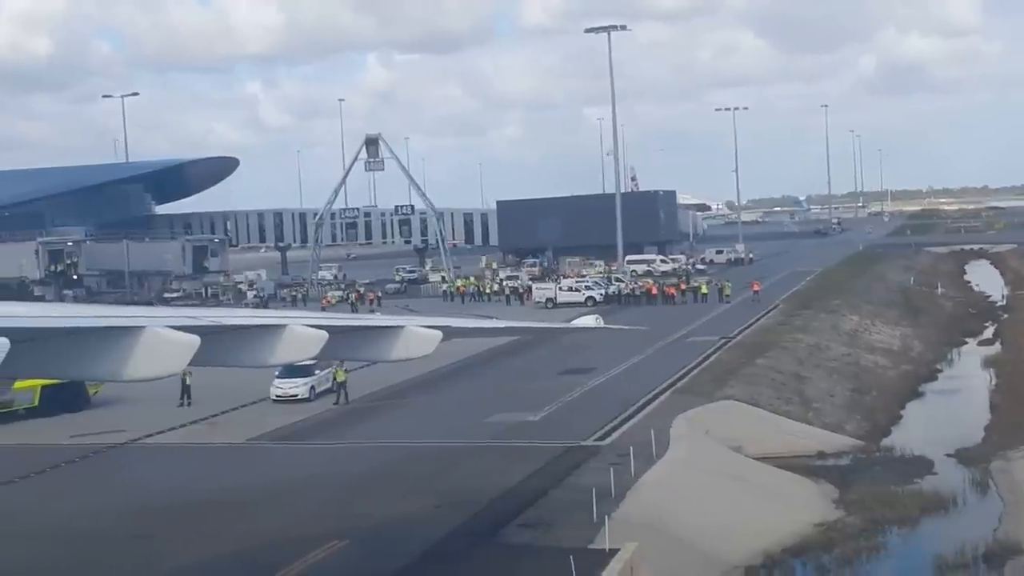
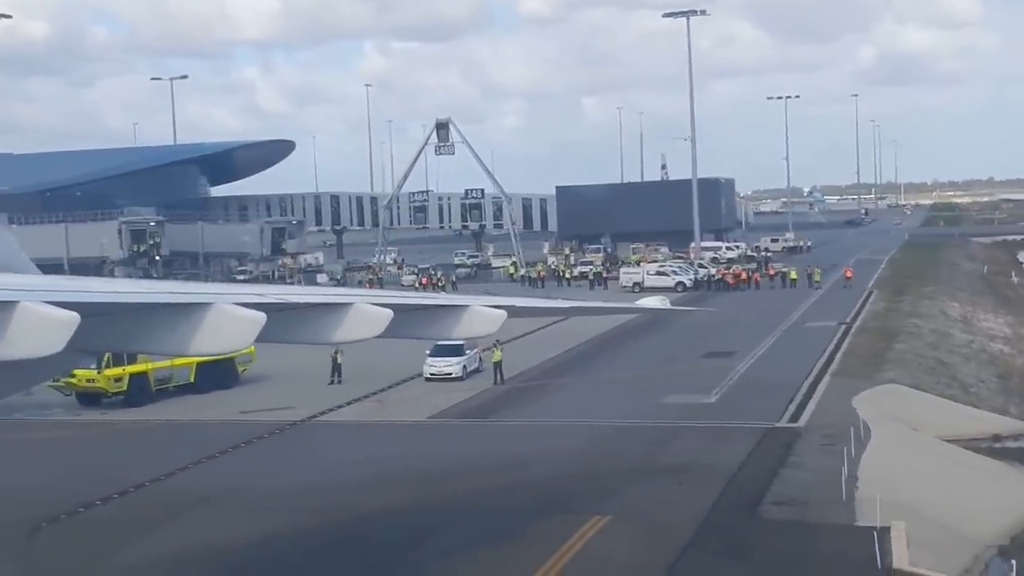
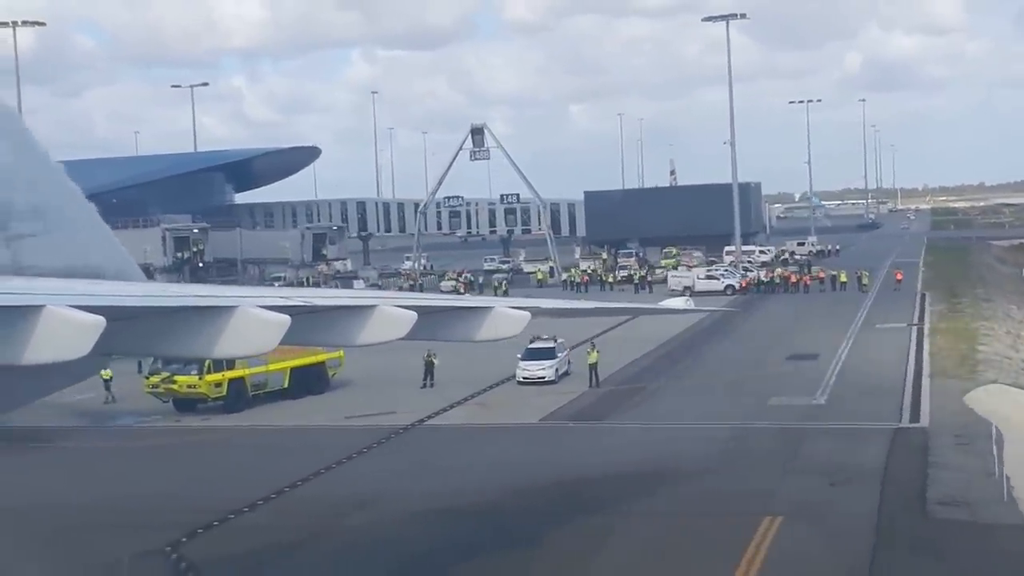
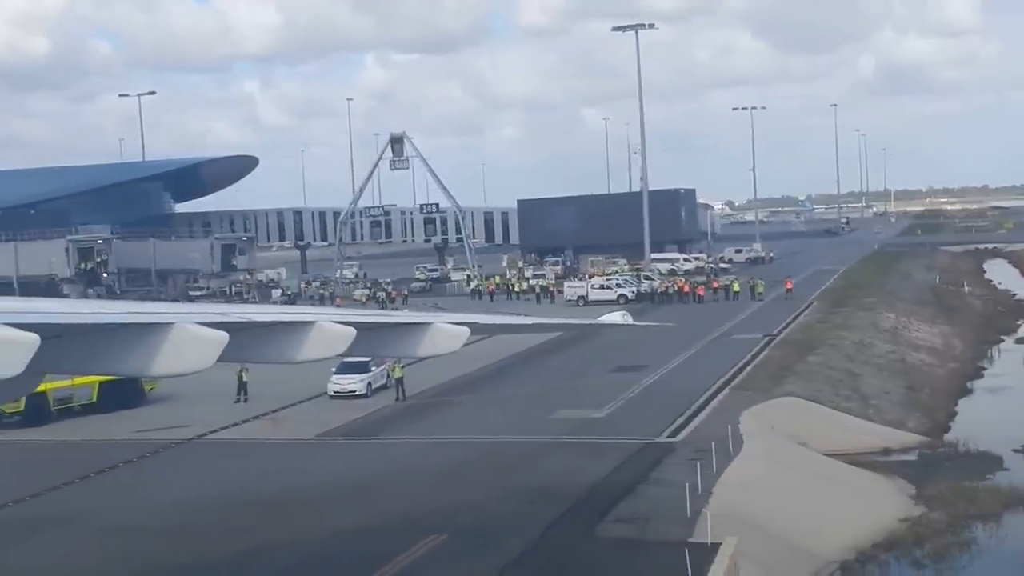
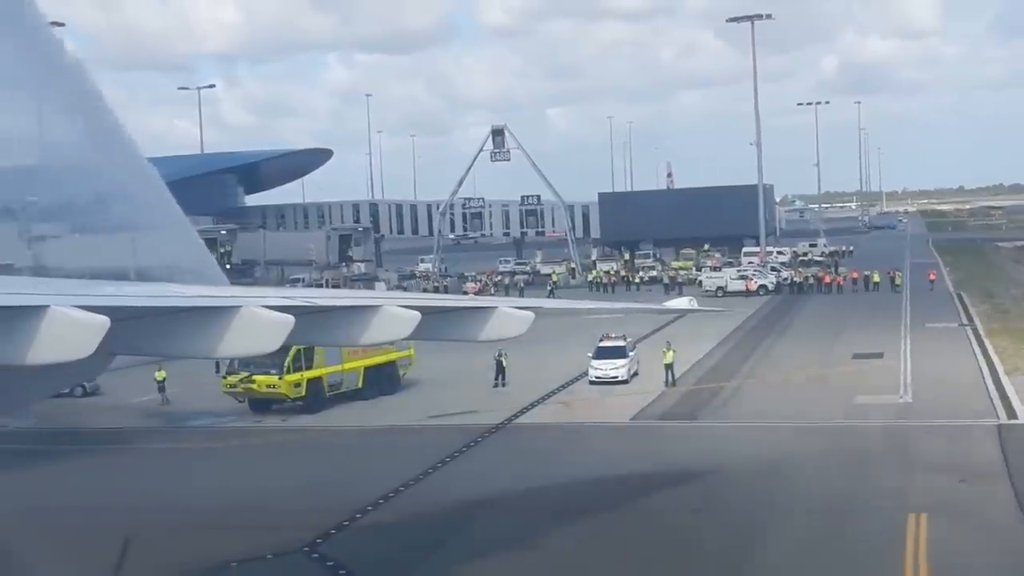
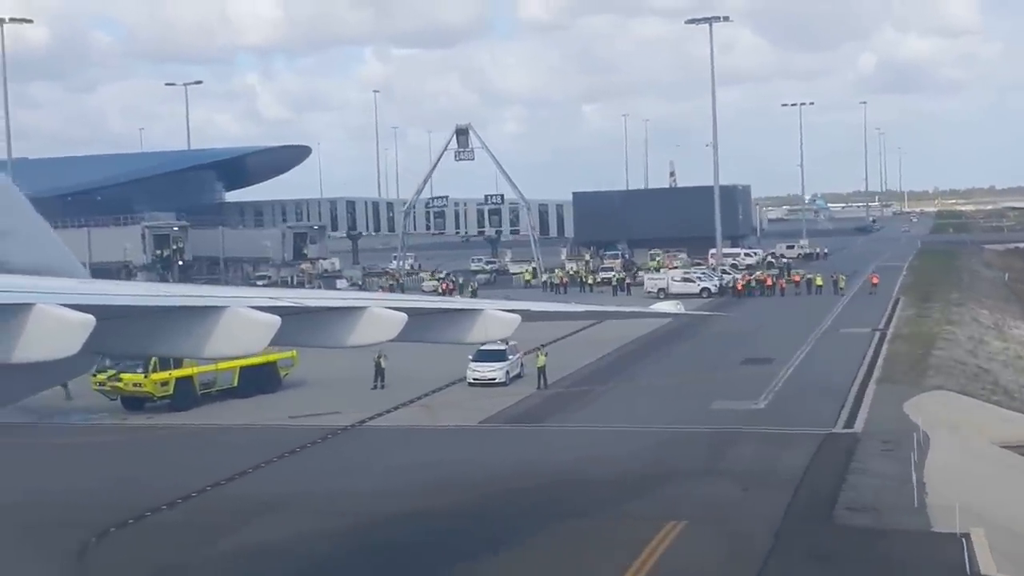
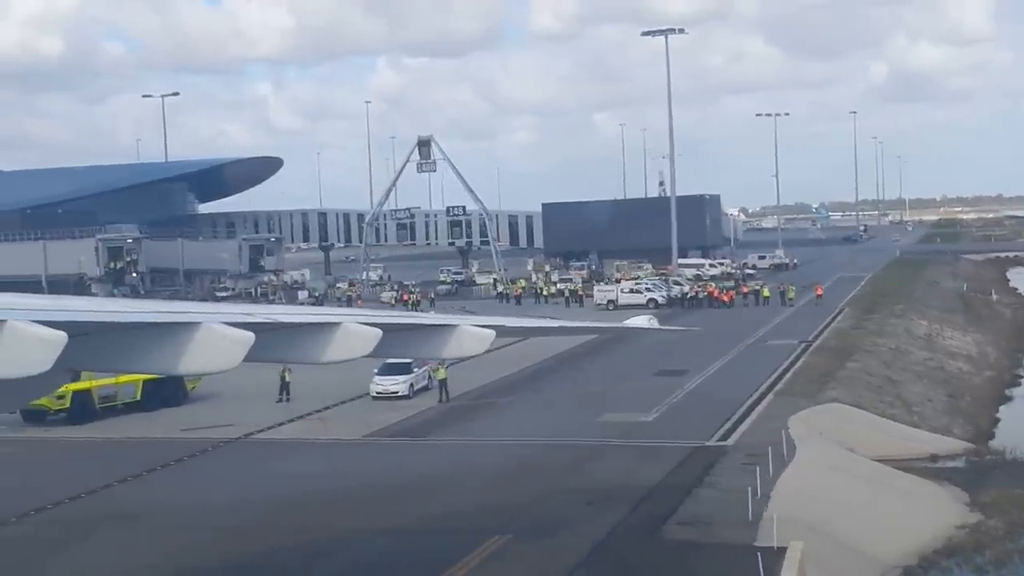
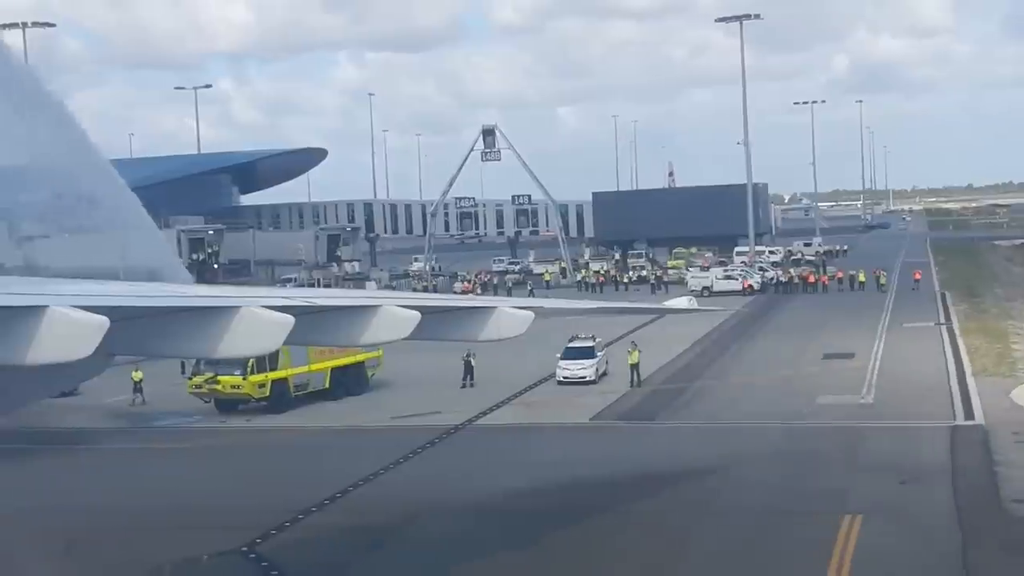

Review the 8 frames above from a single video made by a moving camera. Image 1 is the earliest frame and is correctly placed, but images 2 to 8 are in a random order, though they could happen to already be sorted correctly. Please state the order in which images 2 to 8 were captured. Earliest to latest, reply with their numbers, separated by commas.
4, 7, 2, 6, 3, 8, 5
